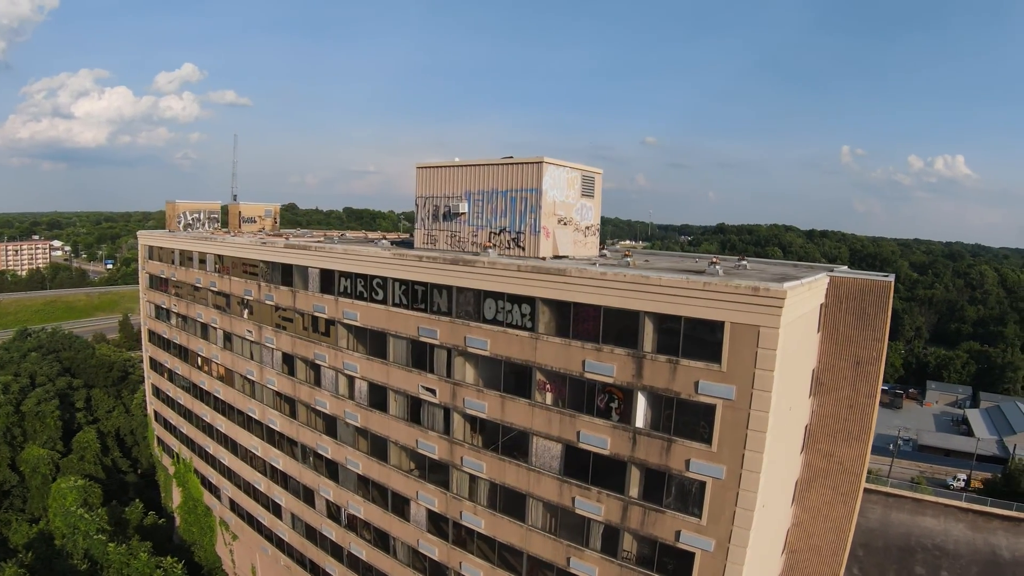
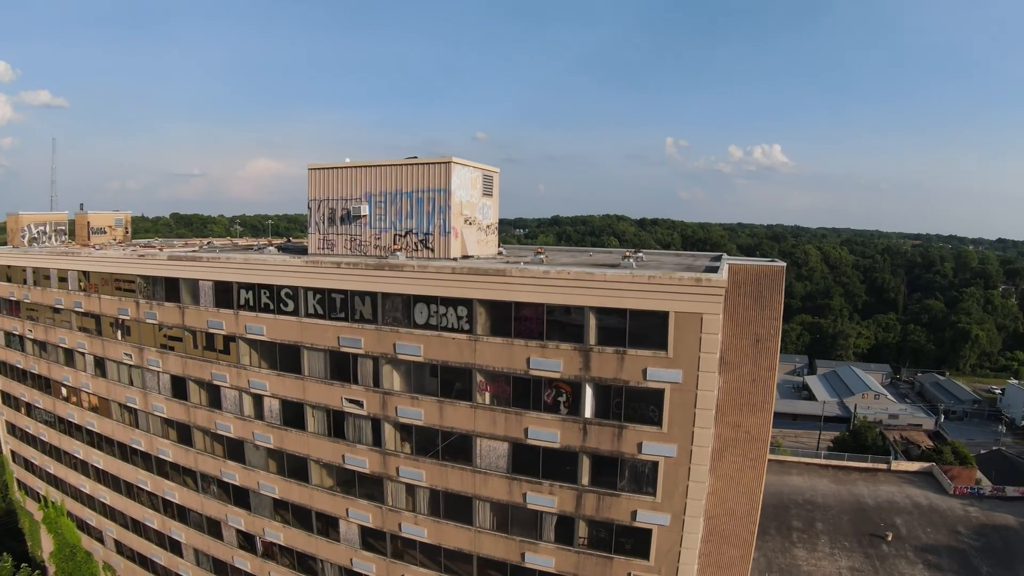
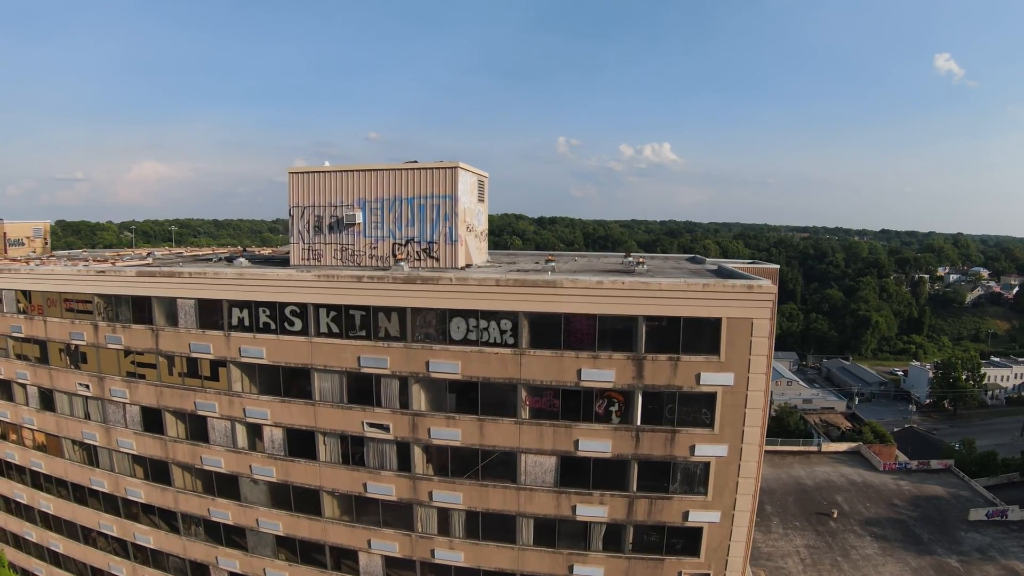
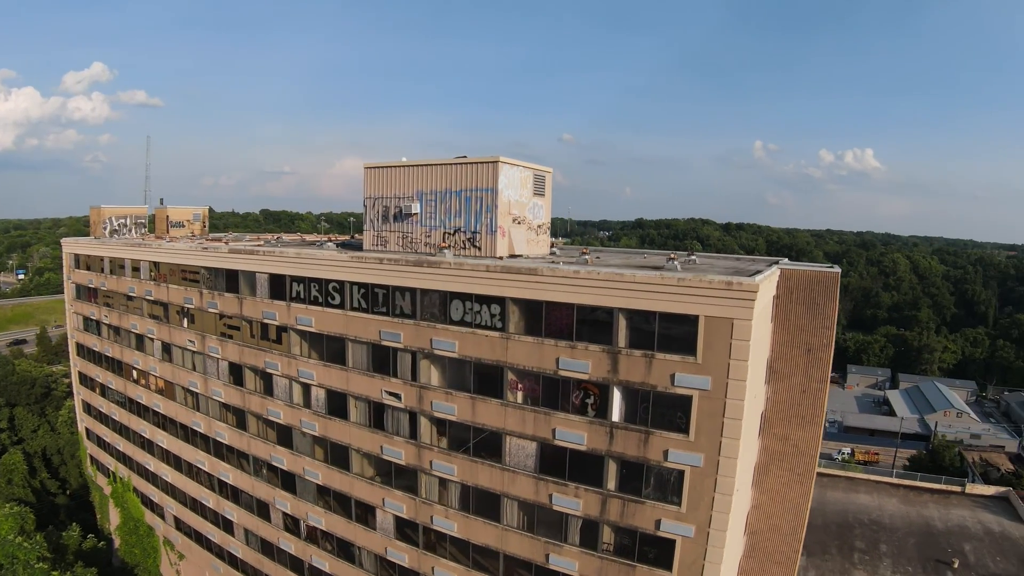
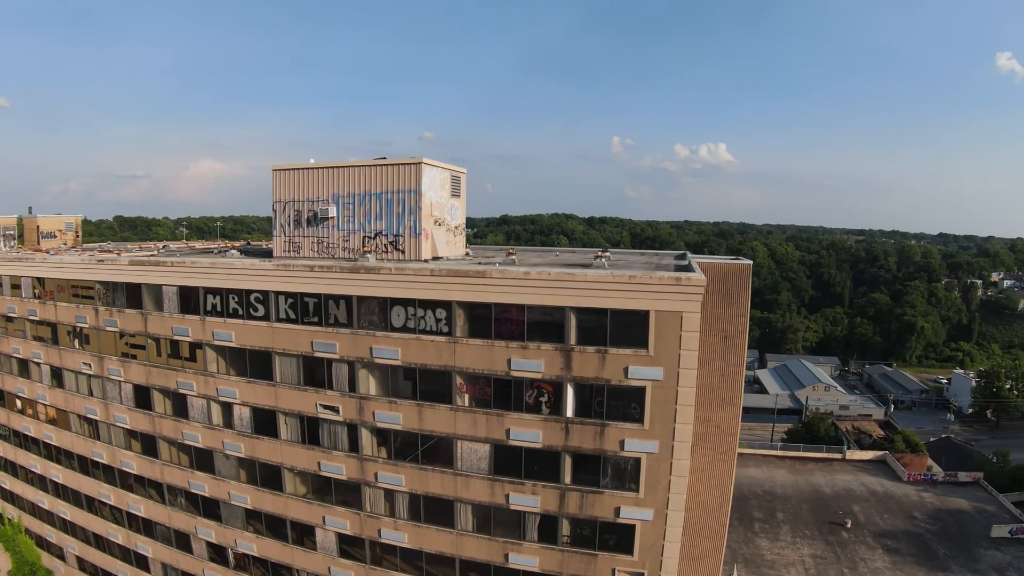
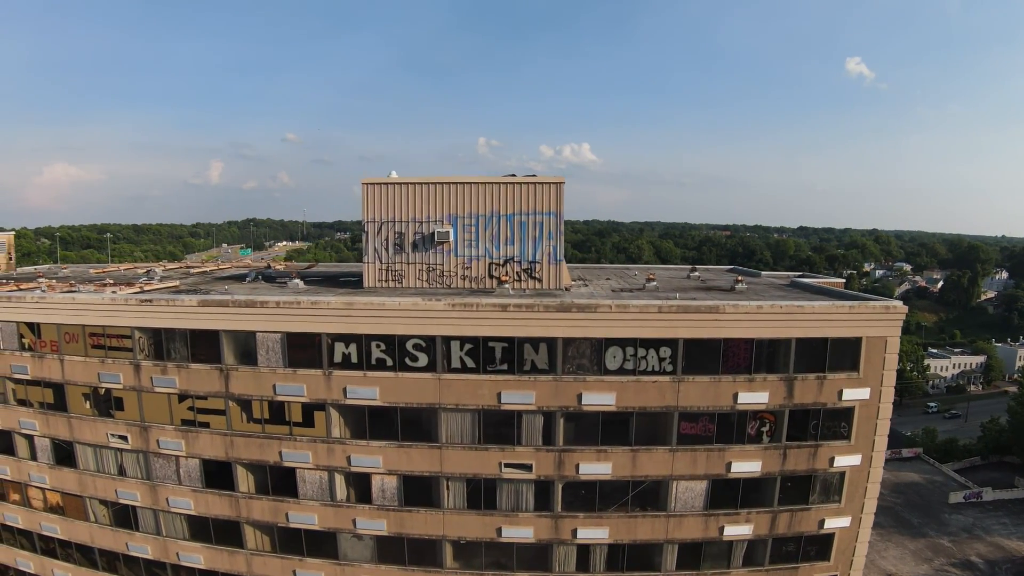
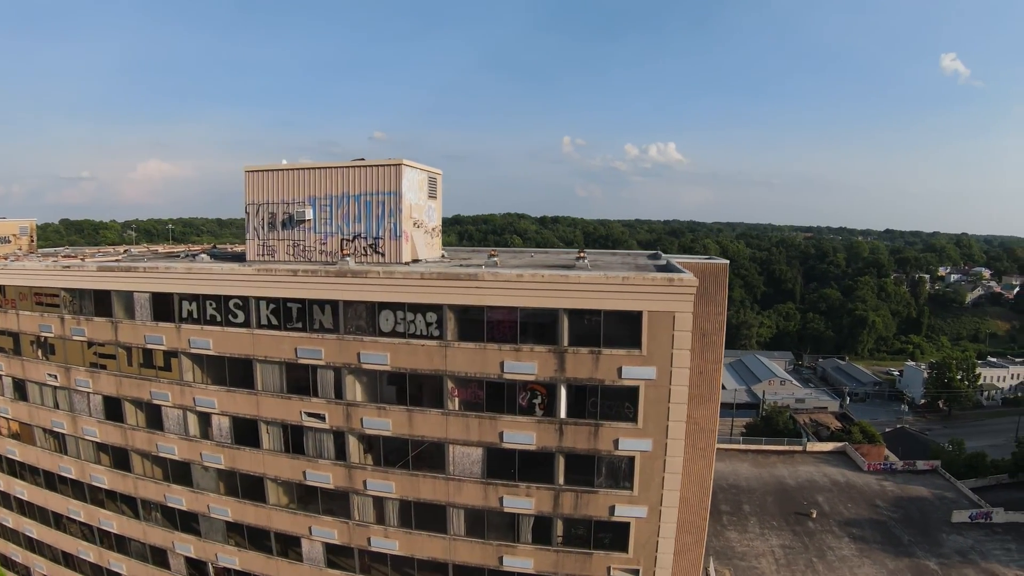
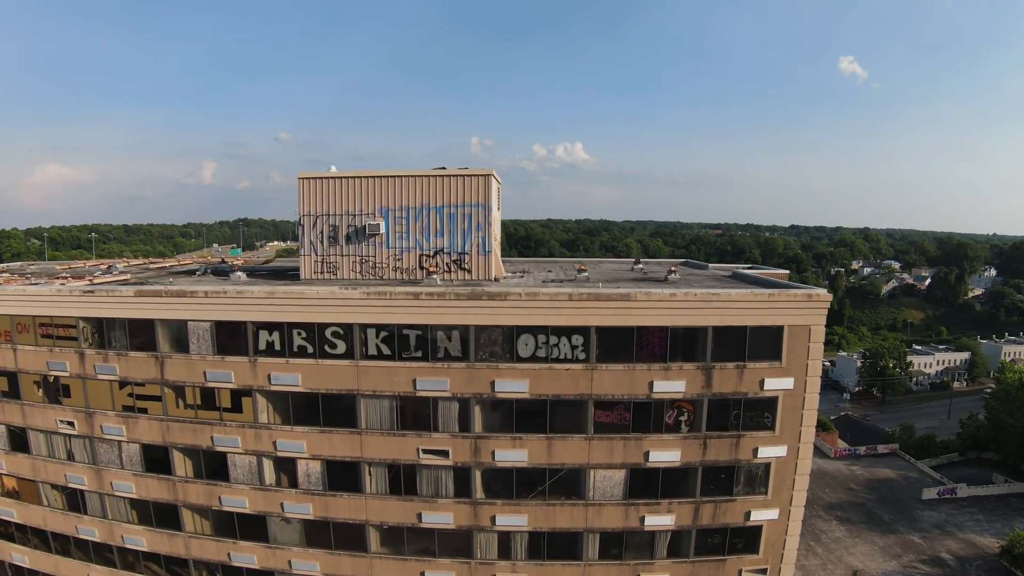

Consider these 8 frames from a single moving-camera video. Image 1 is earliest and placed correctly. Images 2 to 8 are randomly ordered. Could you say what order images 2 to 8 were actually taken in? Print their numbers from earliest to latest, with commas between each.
4, 2, 5, 7, 3, 8, 6
